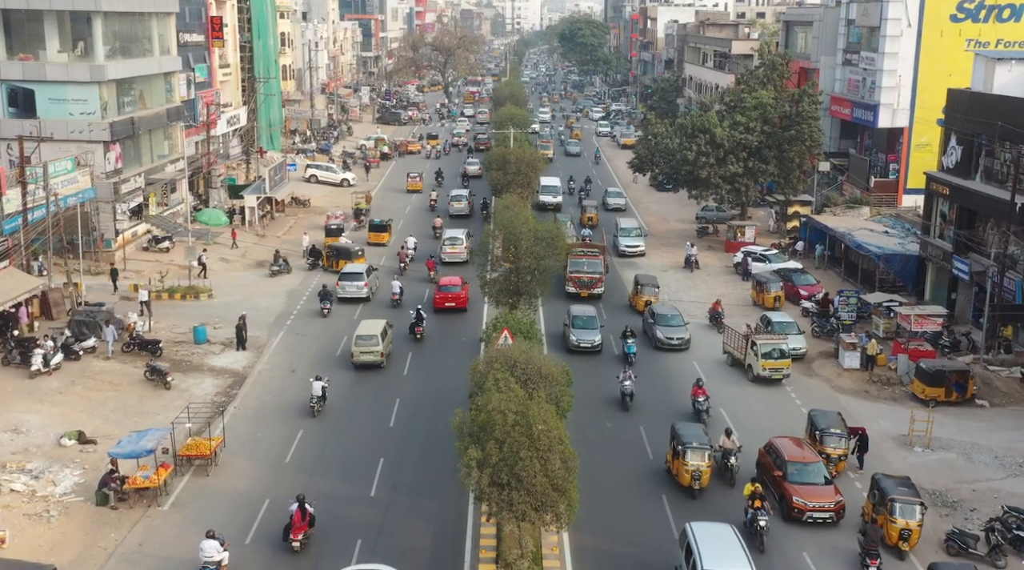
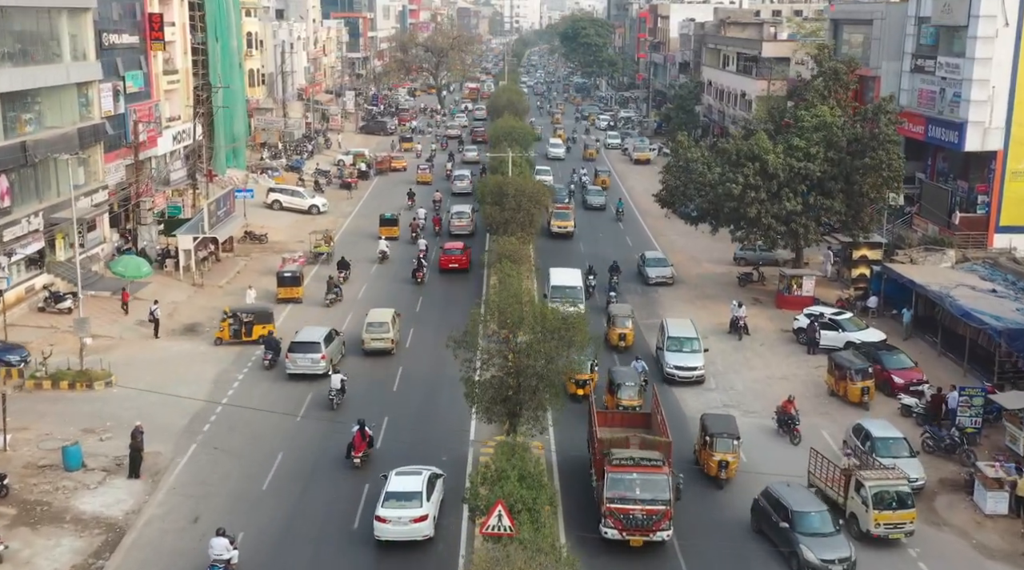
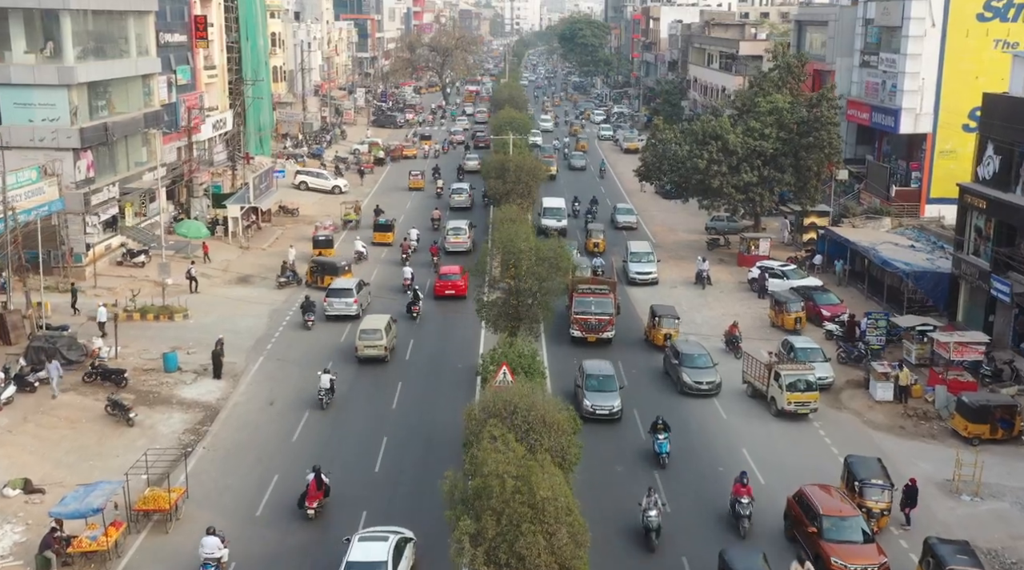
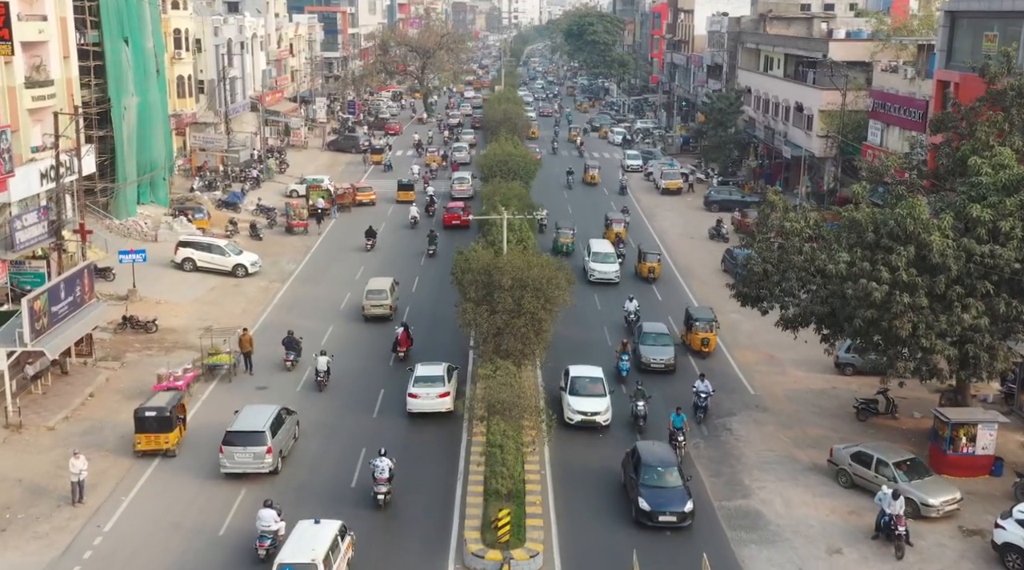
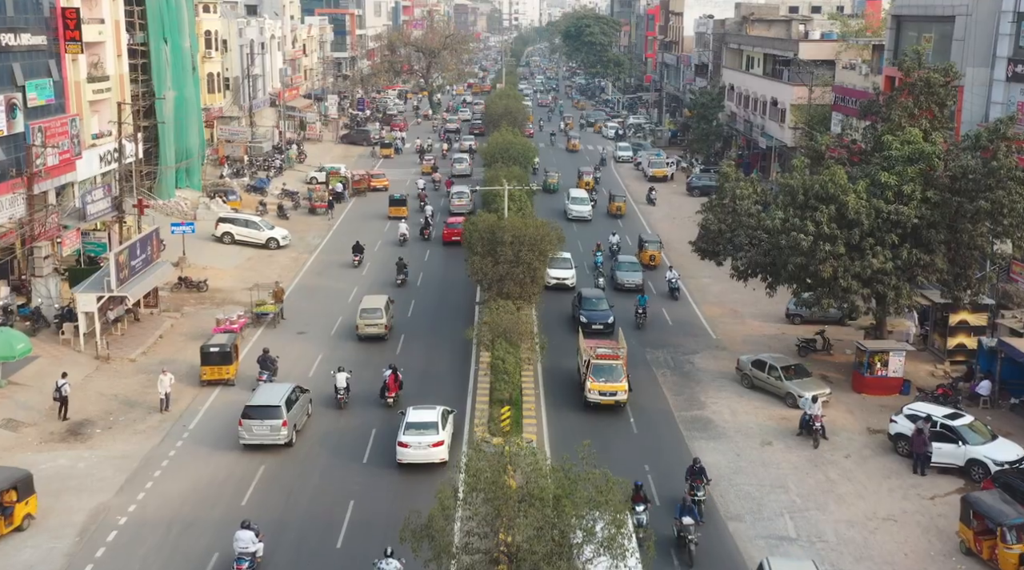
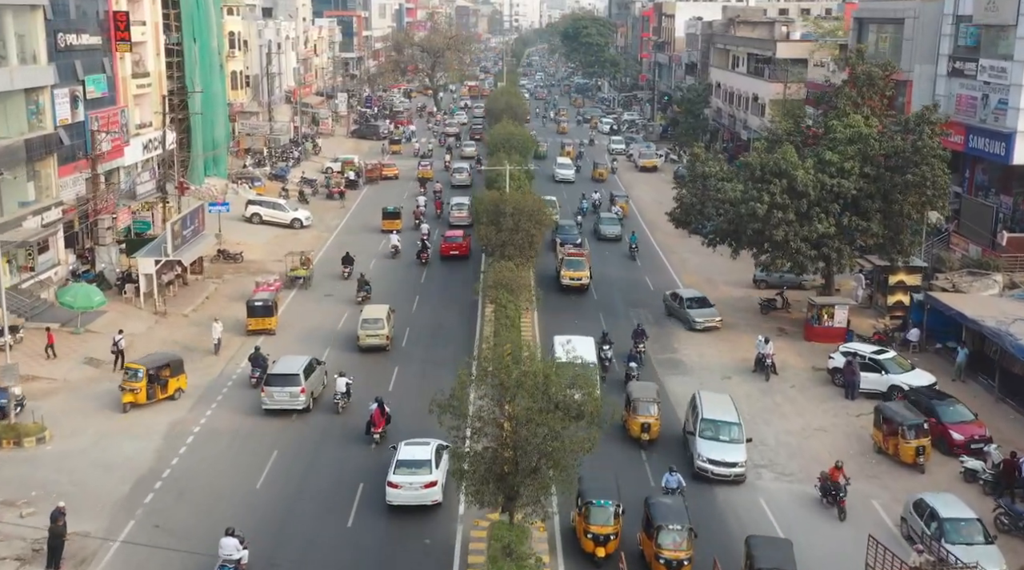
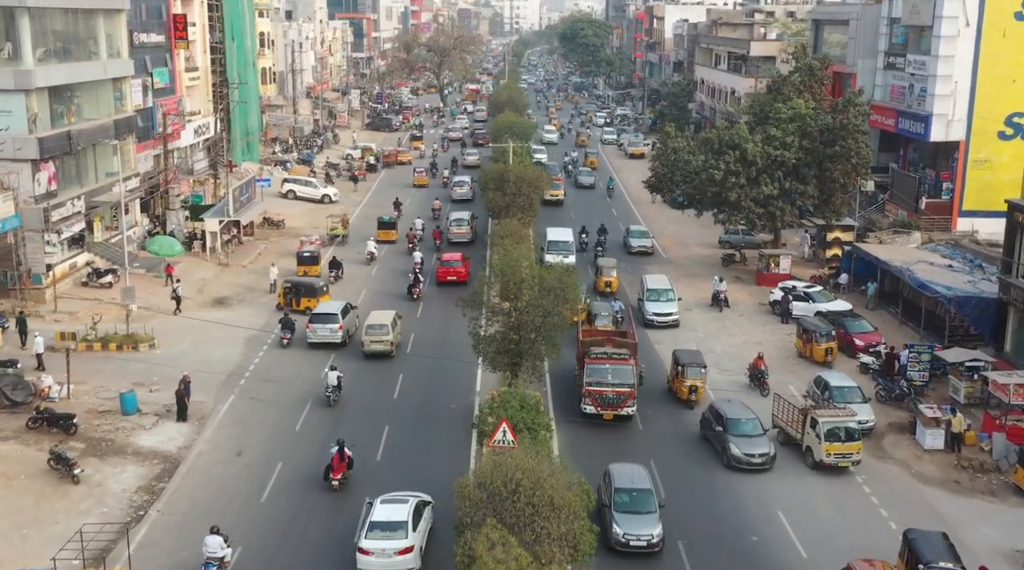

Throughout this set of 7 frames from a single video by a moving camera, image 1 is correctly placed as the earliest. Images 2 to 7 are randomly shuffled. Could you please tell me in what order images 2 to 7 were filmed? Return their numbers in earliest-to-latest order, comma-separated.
3, 7, 2, 6, 5, 4
